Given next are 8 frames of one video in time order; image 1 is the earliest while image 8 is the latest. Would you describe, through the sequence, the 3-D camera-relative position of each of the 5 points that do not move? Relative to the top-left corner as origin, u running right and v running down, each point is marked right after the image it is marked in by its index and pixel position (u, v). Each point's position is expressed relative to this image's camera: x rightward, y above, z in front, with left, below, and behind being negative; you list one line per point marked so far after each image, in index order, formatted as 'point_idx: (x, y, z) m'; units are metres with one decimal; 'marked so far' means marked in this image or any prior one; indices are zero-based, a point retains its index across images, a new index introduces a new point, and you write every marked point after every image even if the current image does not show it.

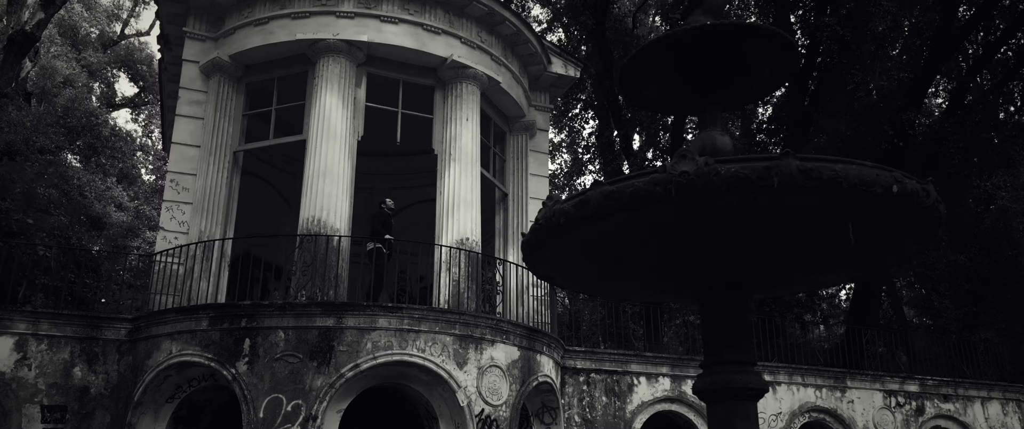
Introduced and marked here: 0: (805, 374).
0: (+5.9, -3.2, +15.2) m
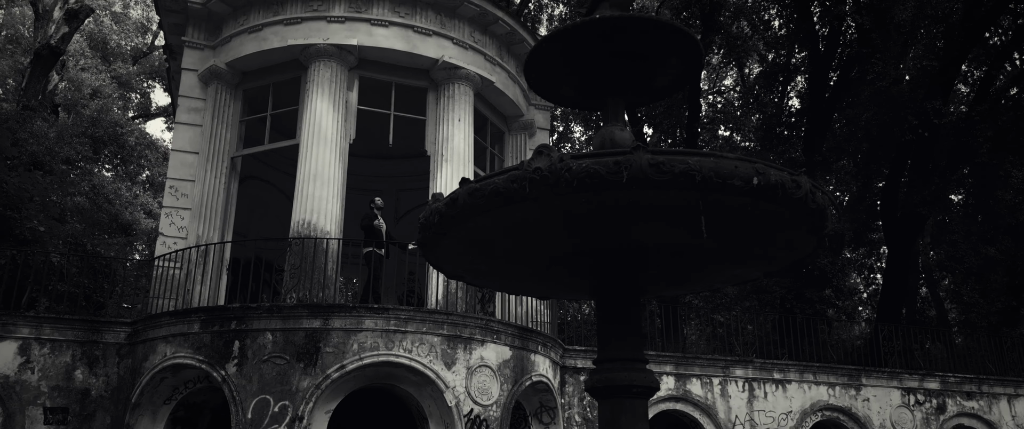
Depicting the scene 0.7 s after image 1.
0: (+6.1, -3.1, +14.9) m
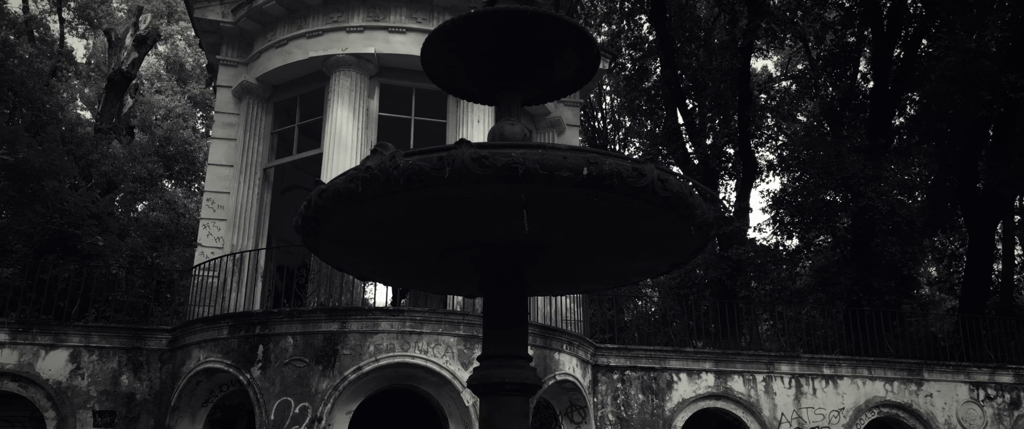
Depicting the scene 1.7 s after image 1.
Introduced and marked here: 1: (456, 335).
0: (+6.8, -2.9, +14.1) m
1: (-0.8, -1.7, +10.5) m
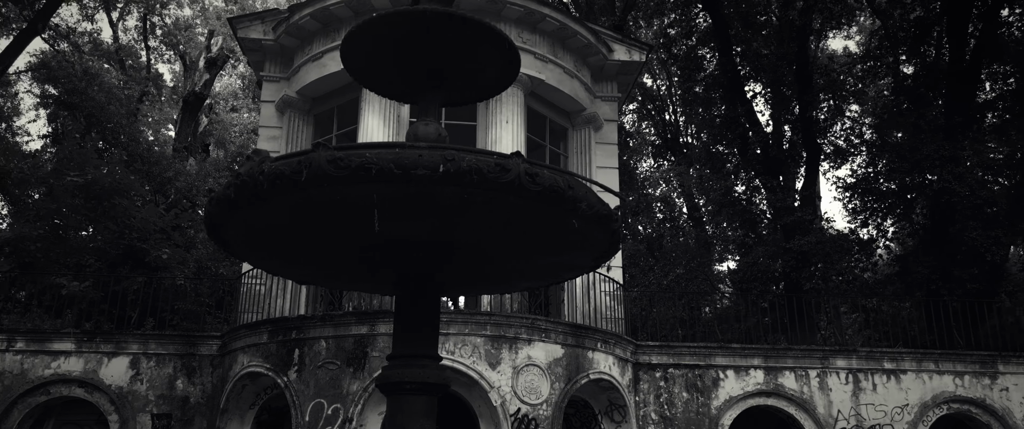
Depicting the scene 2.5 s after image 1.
0: (+7.6, -2.6, +13.3) m
1: (-0.4, -1.7, +10.5) m
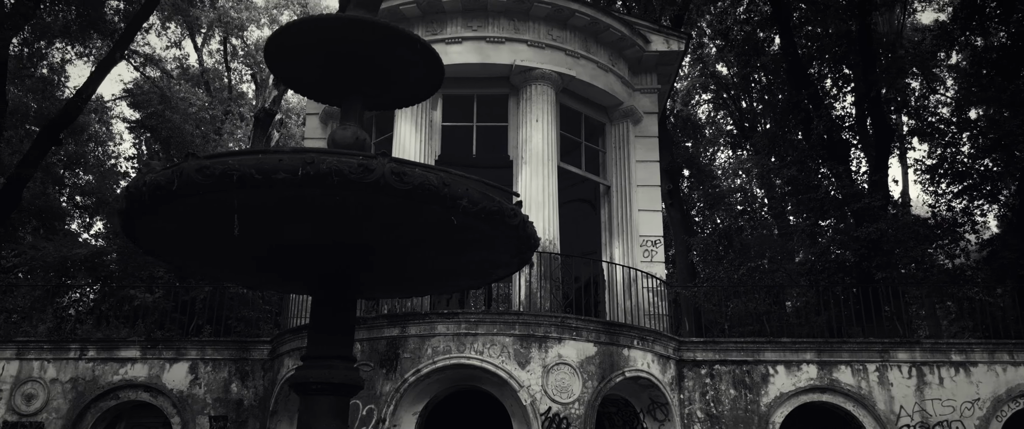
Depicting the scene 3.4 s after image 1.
0: (+8.3, -2.2, +12.4) m
1: (0.0, -1.7, +10.6) m
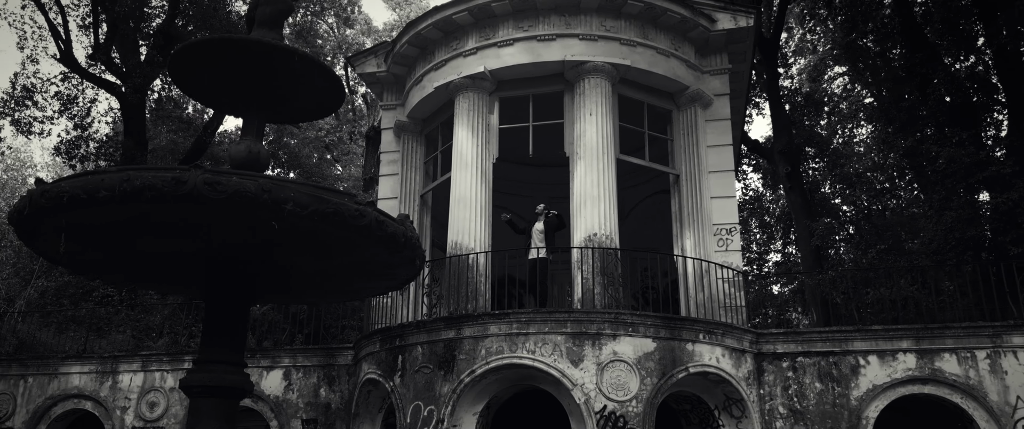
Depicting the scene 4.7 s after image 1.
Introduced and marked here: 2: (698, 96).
0: (+9.2, -1.6, +10.6) m
1: (+0.7, -1.6, +10.5) m
2: (+3.4, +2.1, +13.5) m
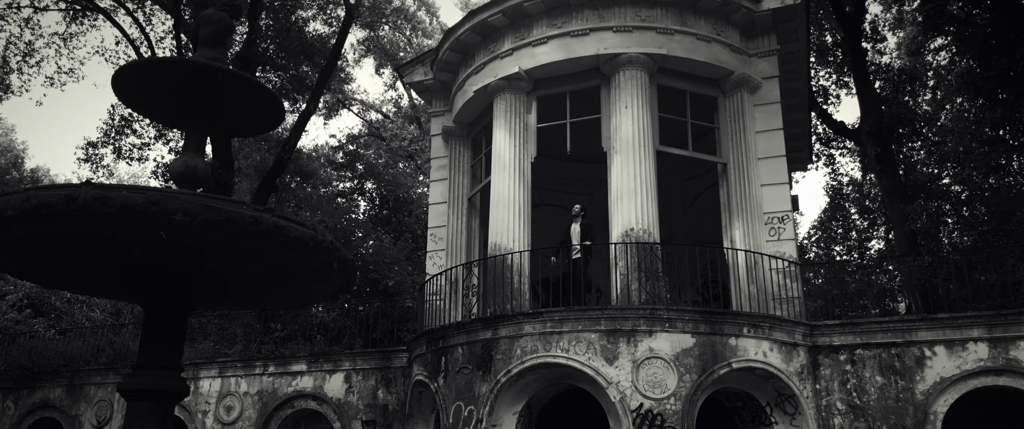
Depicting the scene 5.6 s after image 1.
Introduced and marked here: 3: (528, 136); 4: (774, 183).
0: (+9.6, -1.2, +9.3) m
1: (+1.2, -1.6, +10.3) m
2: (+4.0, +2.3, +13.0) m
3: (+0.3, +1.4, +13.0) m
4: (+4.4, +0.5, +12.5) m
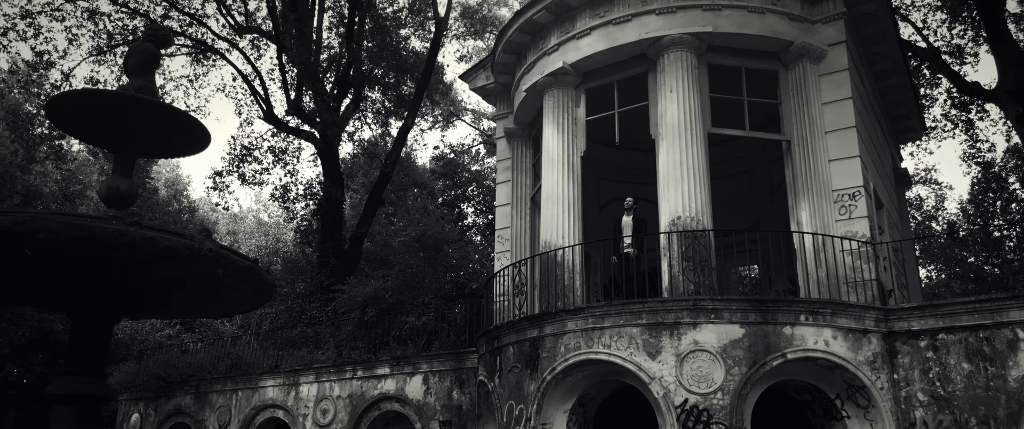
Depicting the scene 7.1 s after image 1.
0: (+9.7, -0.5, +7.3) m
1: (+1.7, -1.5, +10.0) m
2: (+4.7, +2.6, +12.1) m
3: (+1.2, +1.4, +12.8) m
4: (+5.1, +0.9, +11.5) m
